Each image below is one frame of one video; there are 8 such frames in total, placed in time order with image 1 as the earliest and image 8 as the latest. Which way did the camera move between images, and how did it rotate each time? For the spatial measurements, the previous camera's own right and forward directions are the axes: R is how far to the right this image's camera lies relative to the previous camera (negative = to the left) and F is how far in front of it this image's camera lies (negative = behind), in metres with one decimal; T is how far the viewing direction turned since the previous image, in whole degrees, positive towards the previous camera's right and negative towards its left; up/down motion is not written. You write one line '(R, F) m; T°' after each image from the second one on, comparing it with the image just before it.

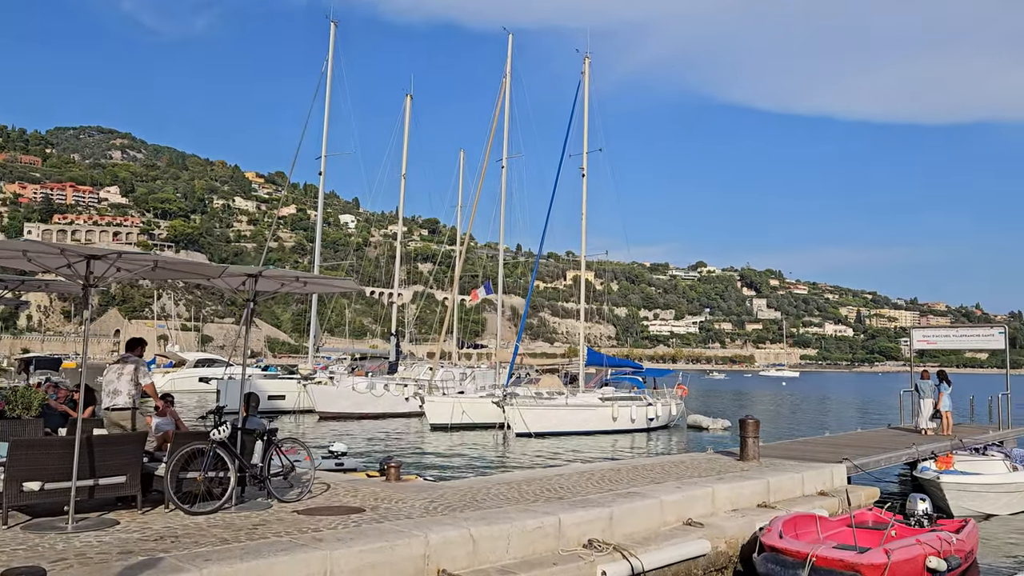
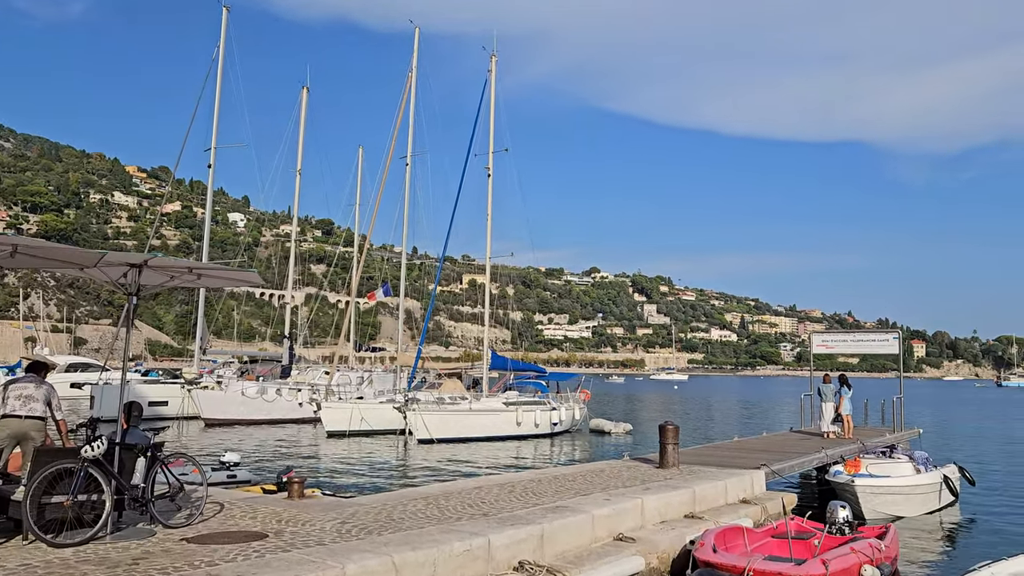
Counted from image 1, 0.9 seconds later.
(-0.3, +0.8) m; +7°
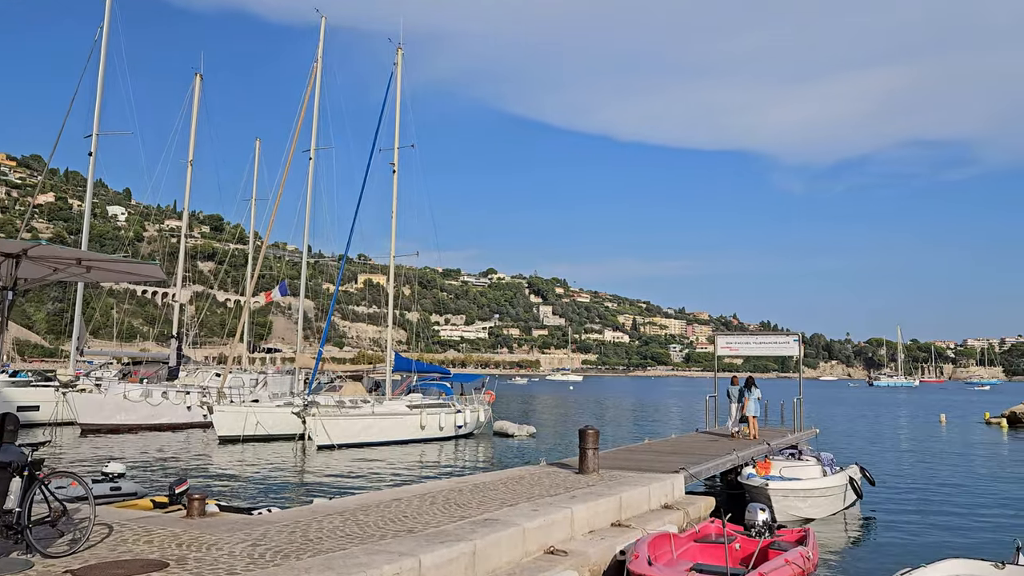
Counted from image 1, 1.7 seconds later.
(-0.3, +0.5) m; +7°
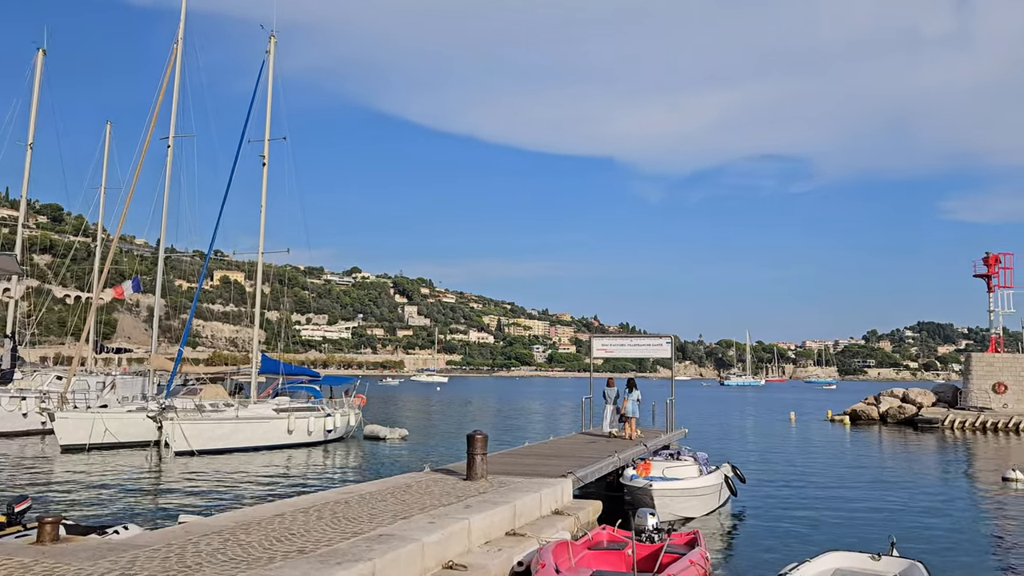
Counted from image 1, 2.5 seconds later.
(-0.3, +0.4) m; +9°
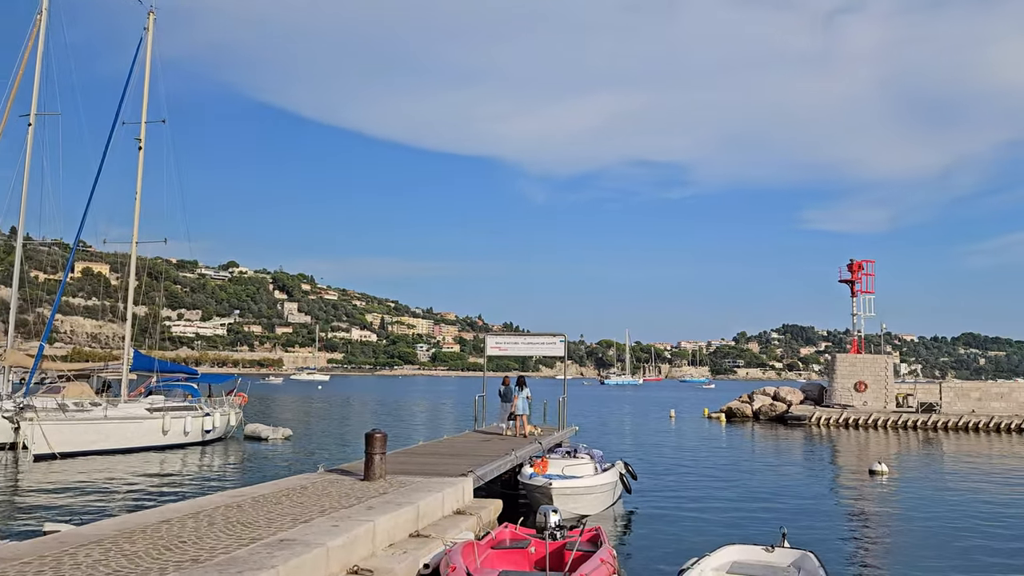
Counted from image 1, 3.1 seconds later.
(-0.3, +0.3) m; +8°
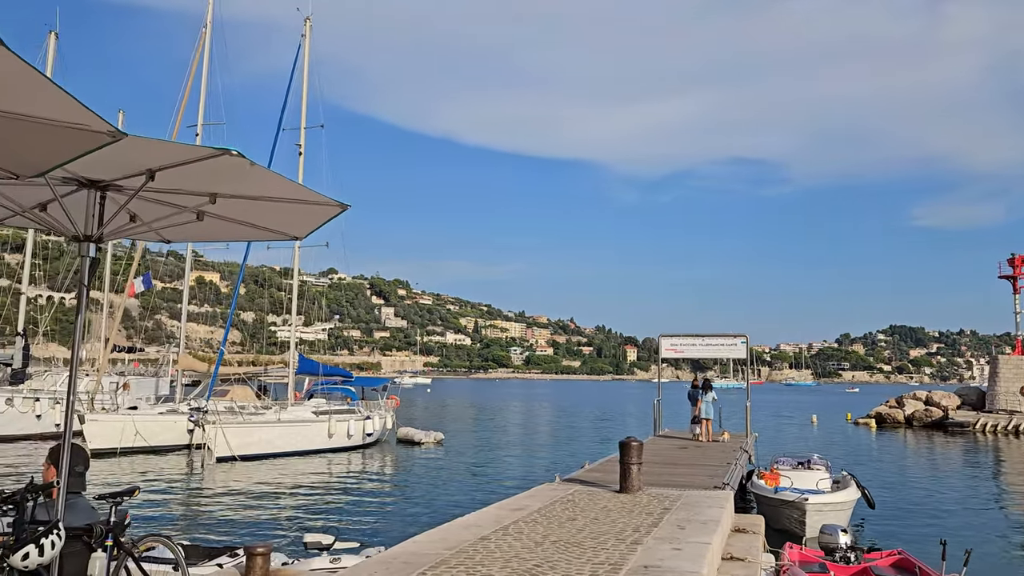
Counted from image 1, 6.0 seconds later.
(-2.3, +0.8) m; -6°
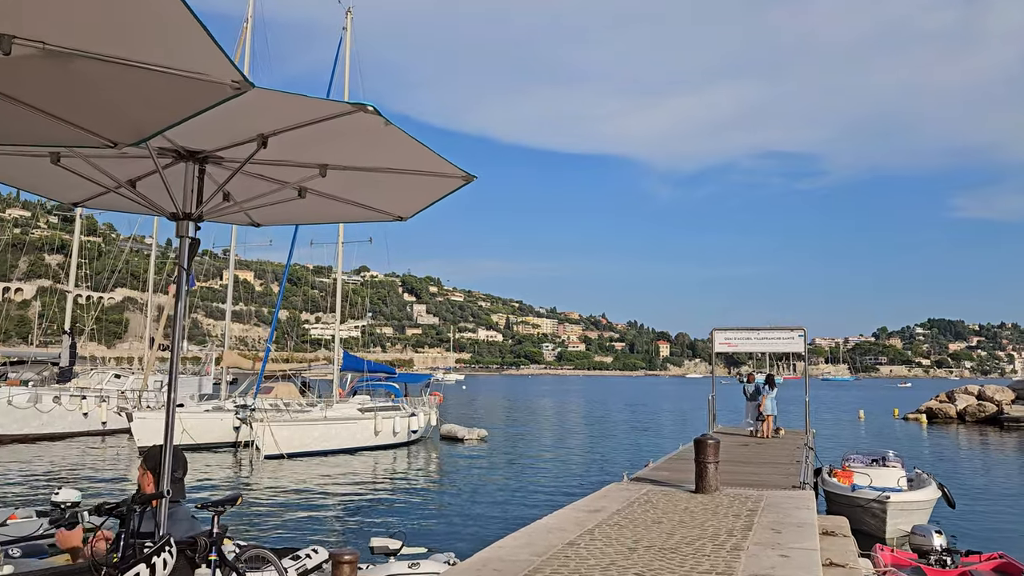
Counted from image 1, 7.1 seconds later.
(-0.5, +0.4) m; -2°
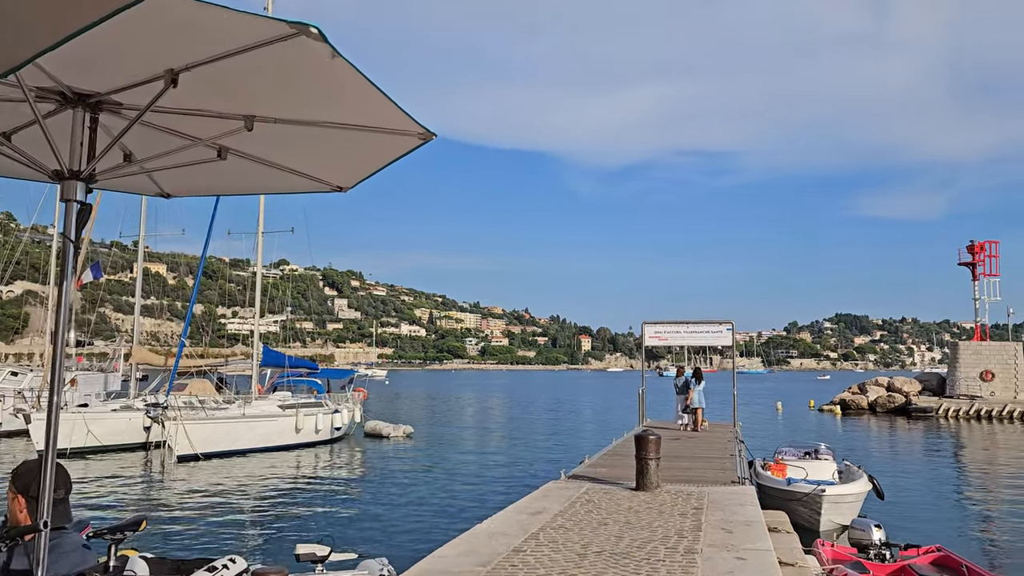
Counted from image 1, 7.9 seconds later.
(-0.1, +0.5) m; +5°
